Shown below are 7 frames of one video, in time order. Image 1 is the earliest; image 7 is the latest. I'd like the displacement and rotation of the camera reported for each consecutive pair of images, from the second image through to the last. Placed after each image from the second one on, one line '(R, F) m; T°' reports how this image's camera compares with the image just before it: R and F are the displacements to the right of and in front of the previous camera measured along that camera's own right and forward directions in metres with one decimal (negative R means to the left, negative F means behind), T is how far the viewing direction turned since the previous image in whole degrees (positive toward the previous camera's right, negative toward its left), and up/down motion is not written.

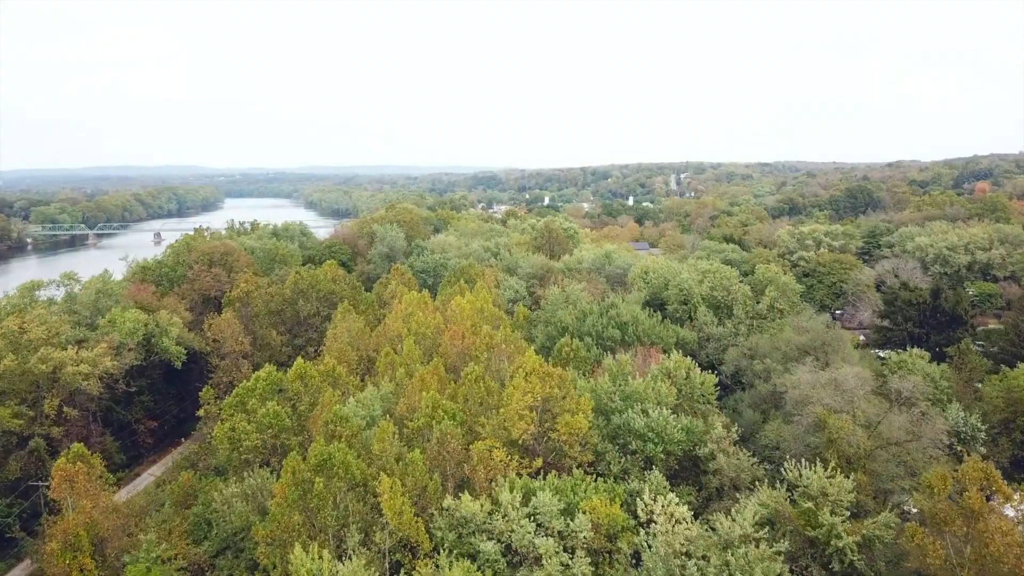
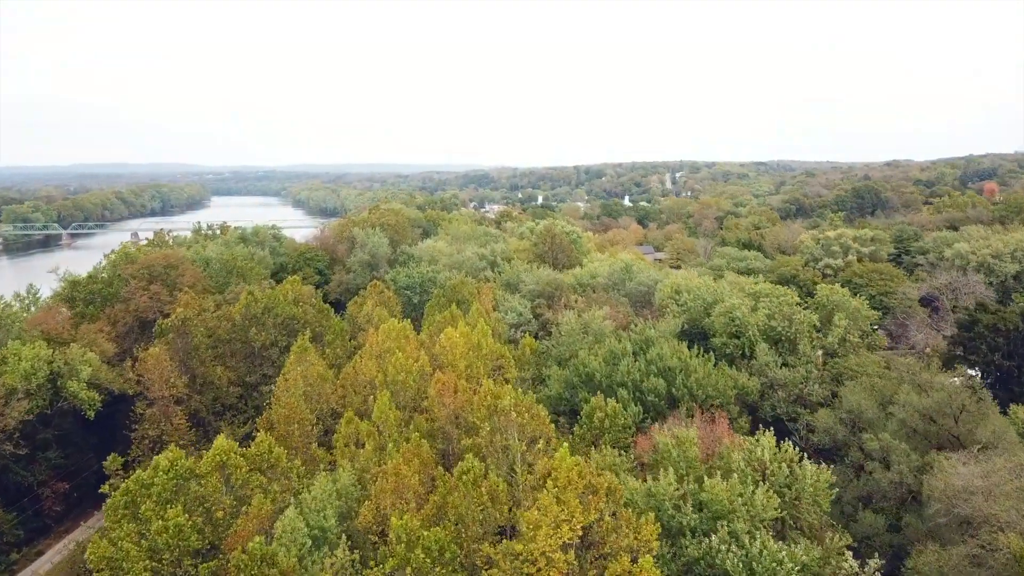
(-0.2, +3.7) m; +1°
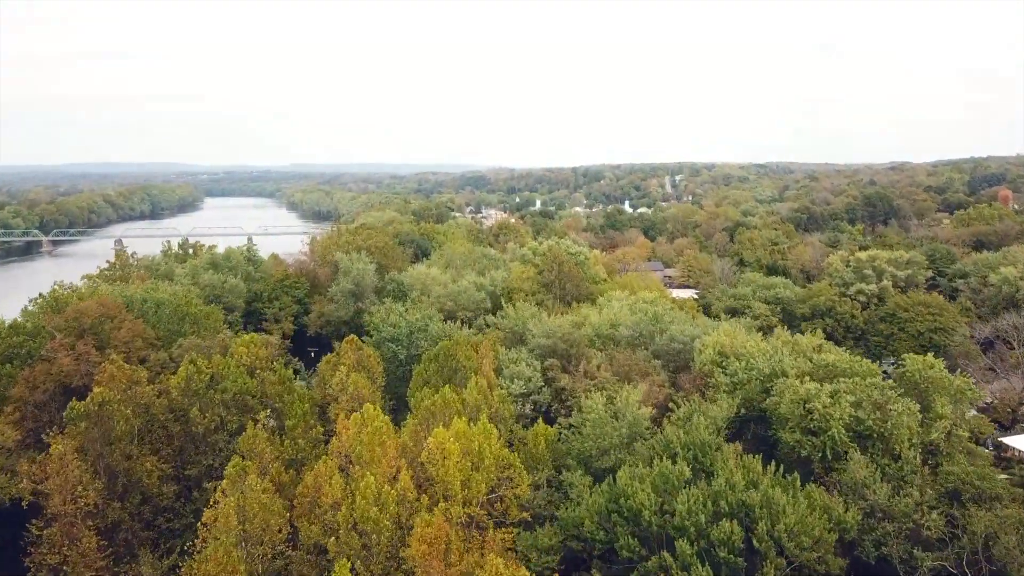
(-0.2, +3.2) m; 0°
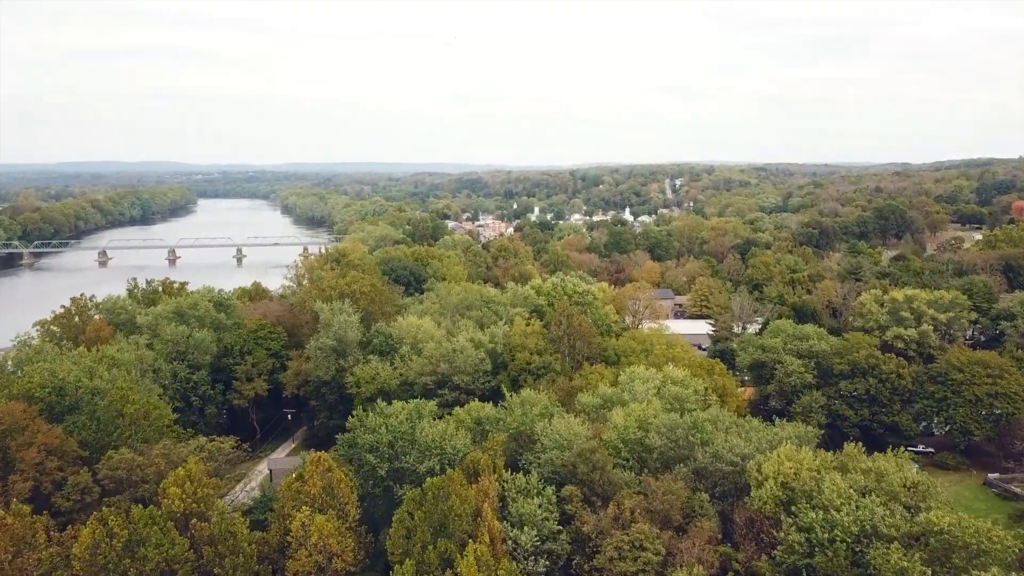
(-0.2, +3.0) m; 0°
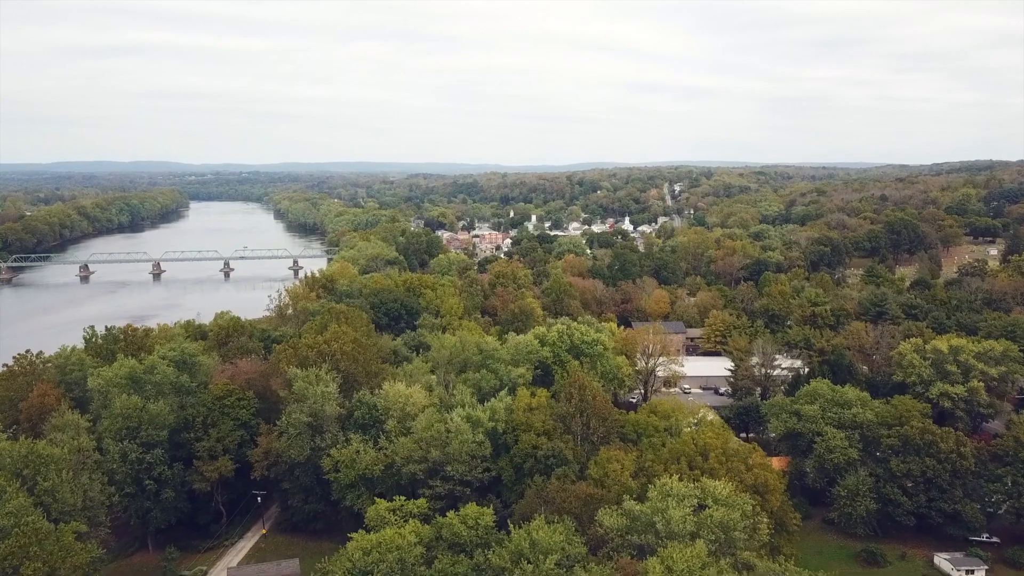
(-0.2, +3.0) m; 0°
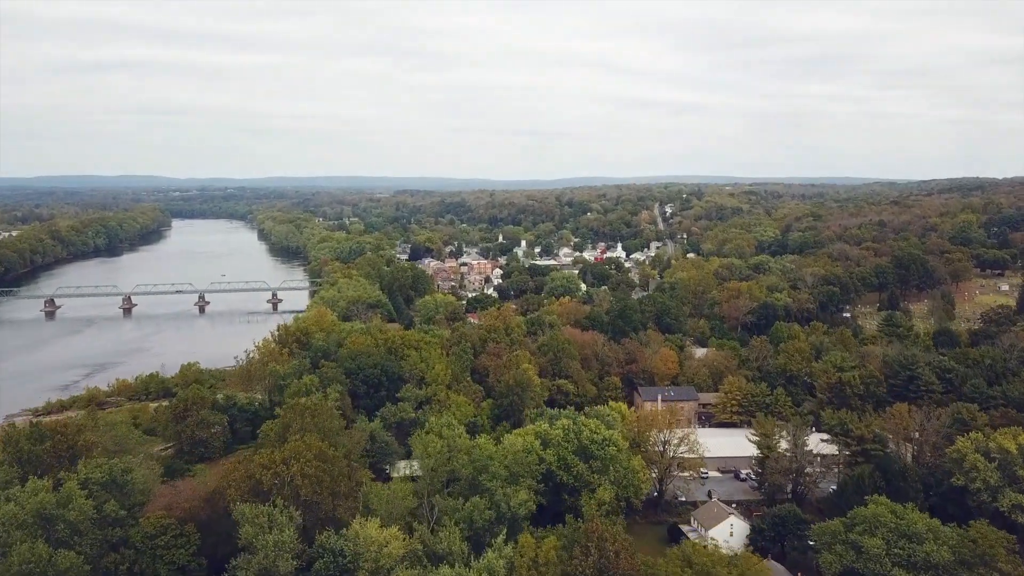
(-0.3, +3.9) m; +1°
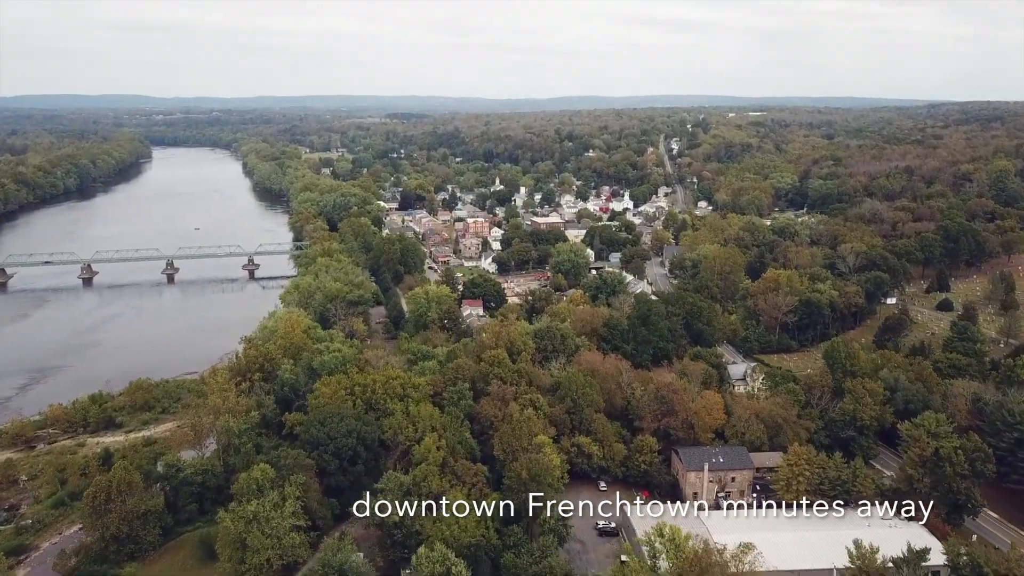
(-0.6, +7.8) m; 0°
